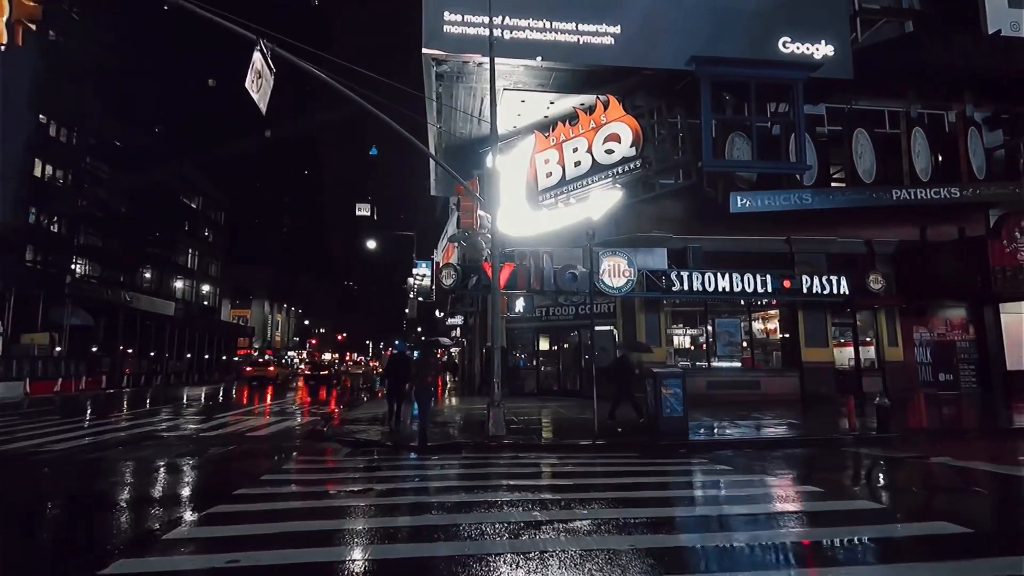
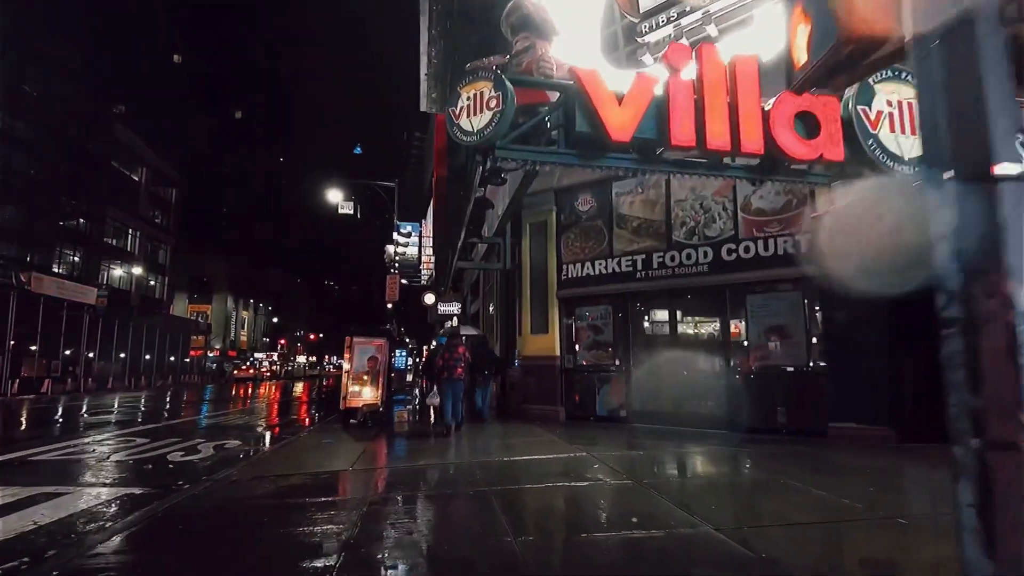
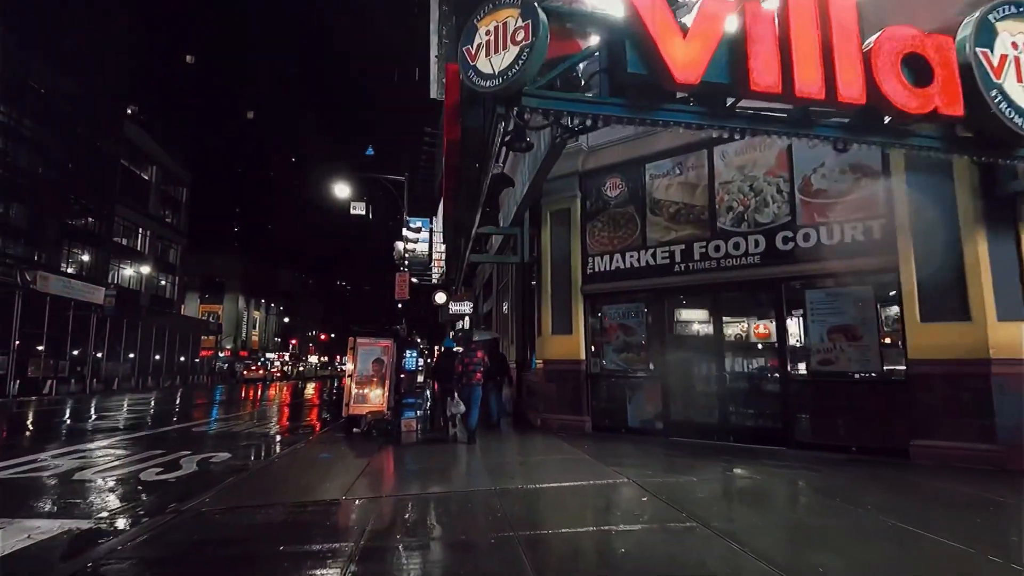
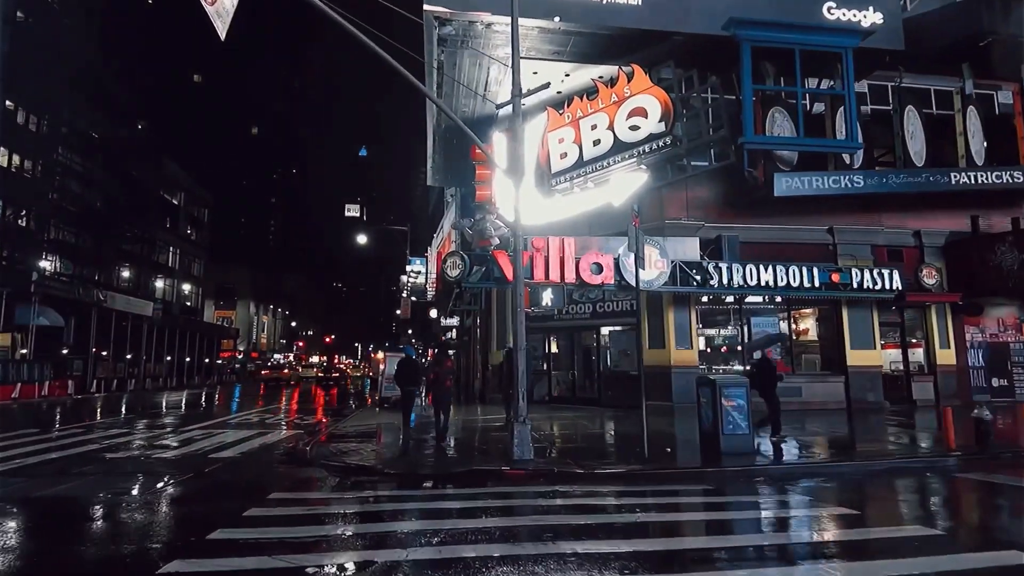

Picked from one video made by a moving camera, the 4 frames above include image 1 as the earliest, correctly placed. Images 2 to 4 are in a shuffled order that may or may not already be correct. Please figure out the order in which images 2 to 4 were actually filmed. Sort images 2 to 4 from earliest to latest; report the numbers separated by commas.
4, 2, 3
